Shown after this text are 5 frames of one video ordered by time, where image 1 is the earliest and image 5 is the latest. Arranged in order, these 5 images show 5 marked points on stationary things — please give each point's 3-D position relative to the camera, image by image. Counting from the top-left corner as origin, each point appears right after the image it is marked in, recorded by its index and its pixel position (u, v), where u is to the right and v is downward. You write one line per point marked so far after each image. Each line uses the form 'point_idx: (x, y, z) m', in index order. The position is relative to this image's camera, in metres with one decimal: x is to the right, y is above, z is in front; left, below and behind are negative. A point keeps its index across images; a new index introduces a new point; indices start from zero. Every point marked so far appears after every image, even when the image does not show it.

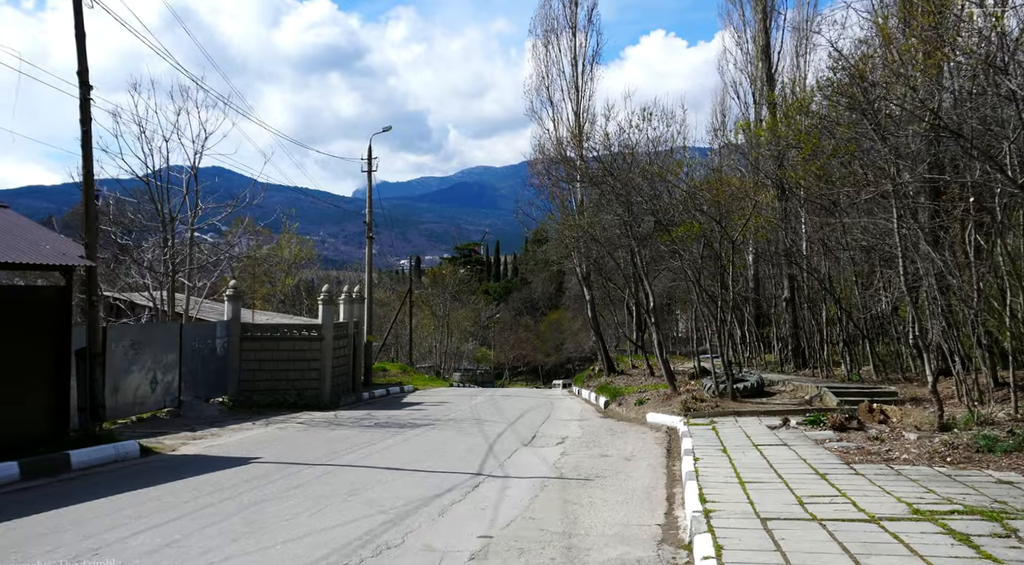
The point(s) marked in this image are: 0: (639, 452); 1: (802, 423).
0: (+1.8, -2.4, +13.3) m
1: (+4.3, -2.1, +13.9) m
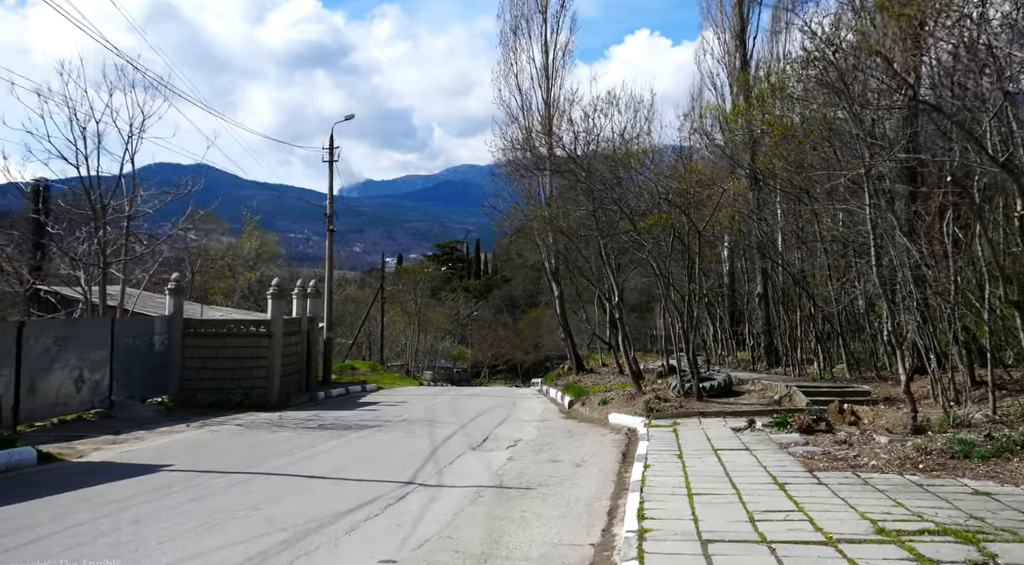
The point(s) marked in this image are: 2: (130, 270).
0: (+1.0, -2.3, +12.4) m
1: (+3.5, -2.0, +13.0) m
2: (-7.7, +0.3, +18.8) m
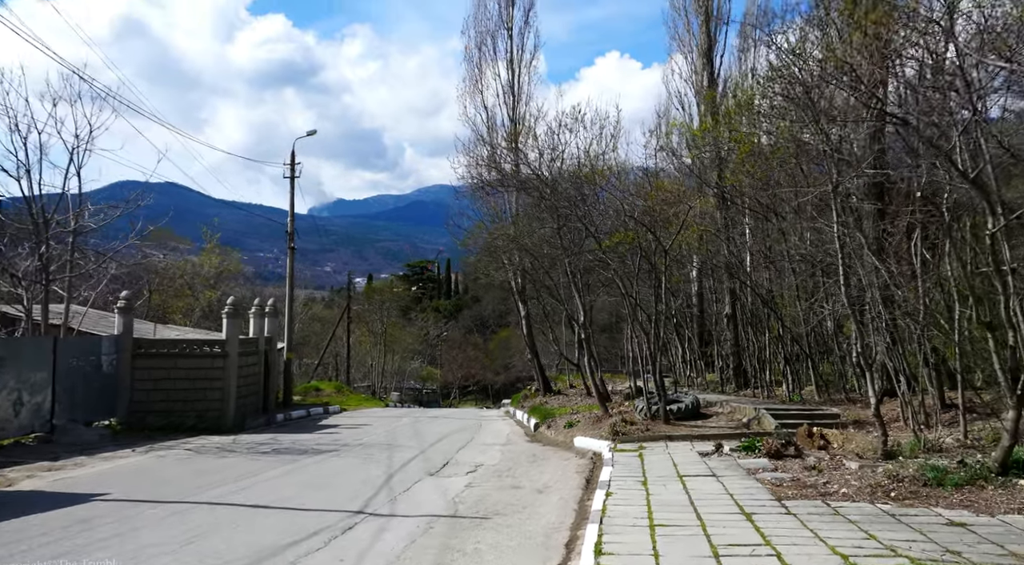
0: (+0.5, -2.5, +11.9) m
1: (+3.0, -2.2, +12.6) m
2: (-8.4, -0.1, +18.1) m
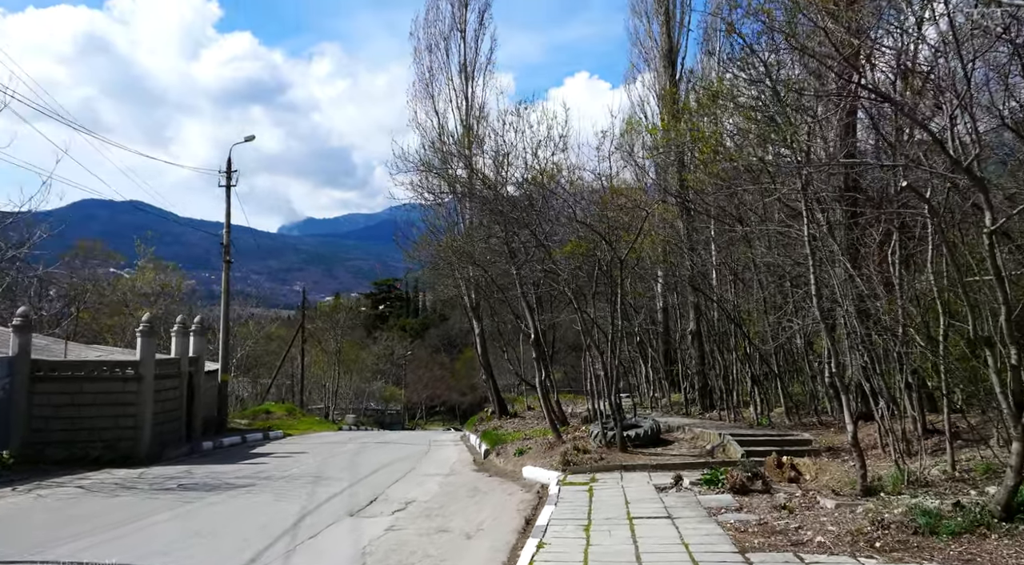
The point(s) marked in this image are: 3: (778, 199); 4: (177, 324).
0: (-0.3, -2.7, +10.4) m
1: (+2.2, -2.4, +11.1) m
2: (-9.4, -0.4, +16.3) m
3: (+3.7, +1.1, +13.0) m
4: (-6.7, -0.8, +19.0) m
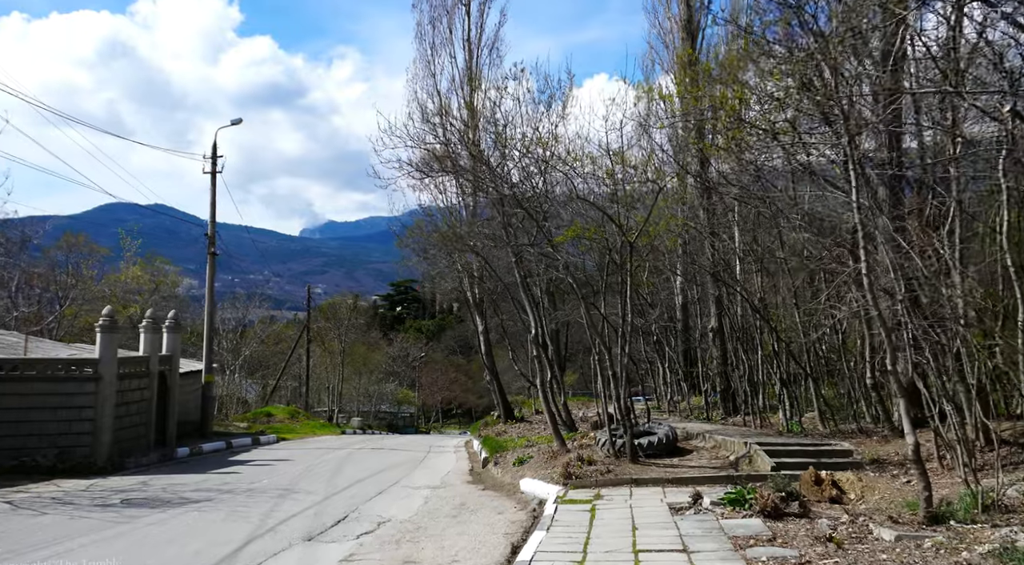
0: (-0.4, -2.5, +8.6) m
1: (+2.0, -2.2, +9.3) m
2: (-9.4, -0.2, +14.7) m
3: (+3.6, +1.3, +11.1) m
4: (-6.7, -0.7, +17.4) m
